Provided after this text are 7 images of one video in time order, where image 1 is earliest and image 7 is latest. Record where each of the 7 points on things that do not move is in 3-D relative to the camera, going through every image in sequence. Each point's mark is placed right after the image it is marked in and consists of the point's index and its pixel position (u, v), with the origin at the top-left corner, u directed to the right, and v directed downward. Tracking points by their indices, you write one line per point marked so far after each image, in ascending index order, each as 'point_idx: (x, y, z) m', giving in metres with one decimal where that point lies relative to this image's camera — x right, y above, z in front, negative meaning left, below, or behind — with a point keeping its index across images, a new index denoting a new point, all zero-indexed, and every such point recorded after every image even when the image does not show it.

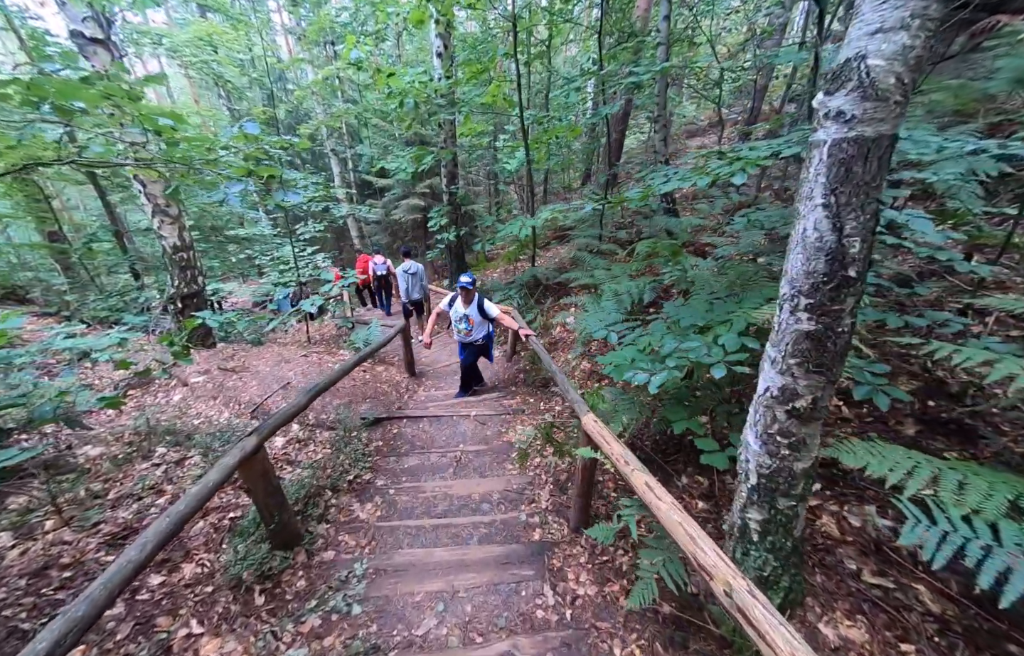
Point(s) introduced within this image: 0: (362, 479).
0: (-1.3, -1.3, +3.1) m
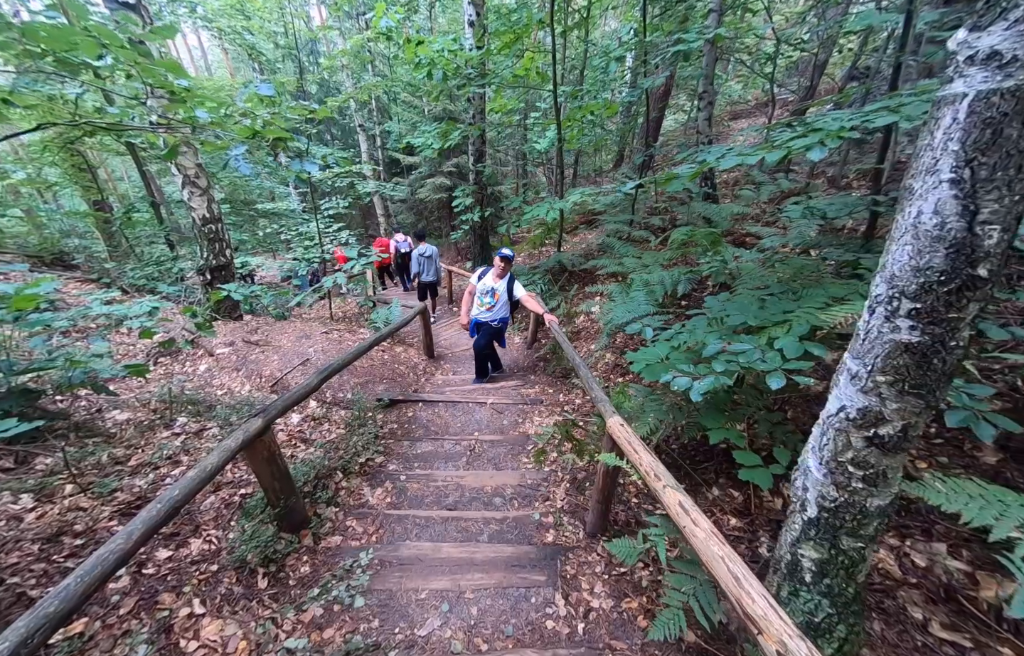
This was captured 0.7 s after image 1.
0: (-1.2, -1.2, +3.1) m
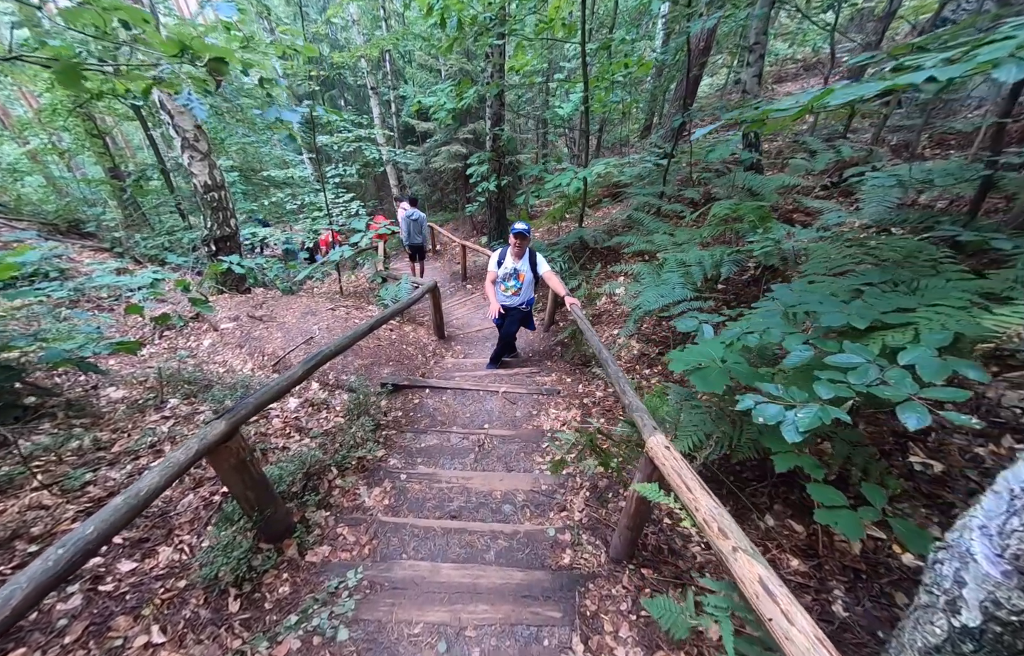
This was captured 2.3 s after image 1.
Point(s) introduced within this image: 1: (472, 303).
0: (-1.1, -1.0, +2.8) m
1: (-0.8, +0.5, +7.0) m
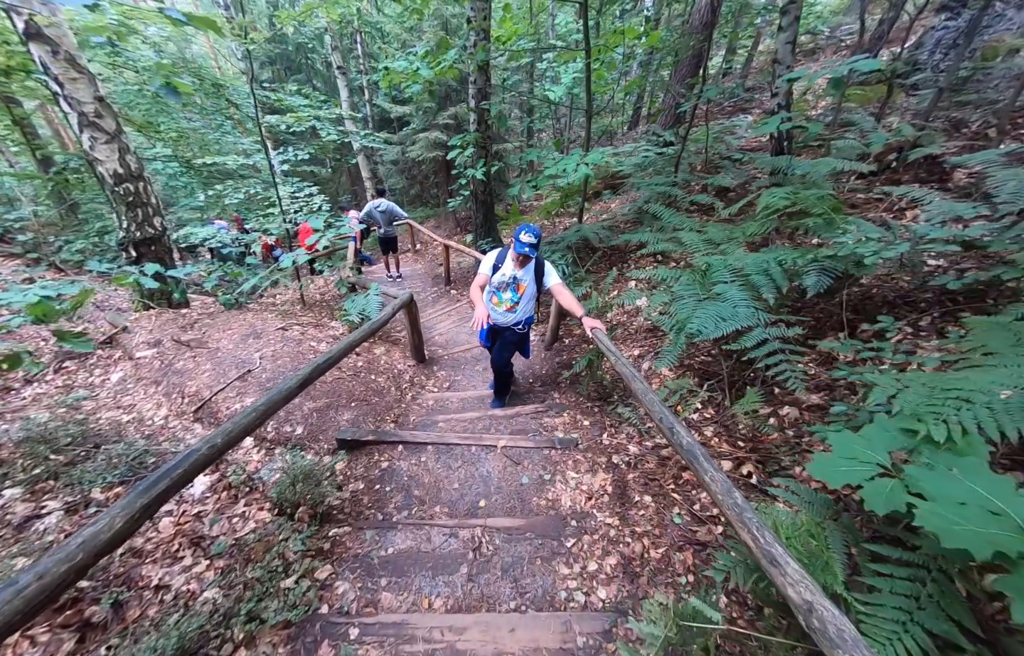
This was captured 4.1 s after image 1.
0: (-1.0, -1.3, +1.8) m
1: (-0.9, +0.2, +6.0) m
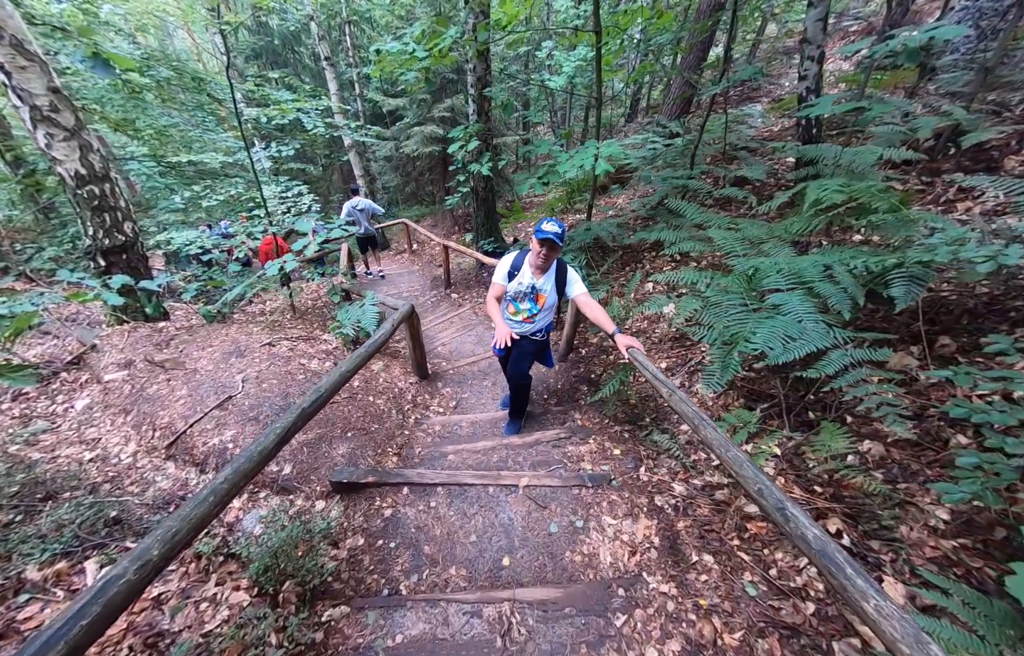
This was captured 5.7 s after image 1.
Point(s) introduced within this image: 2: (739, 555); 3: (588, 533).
0: (-0.9, -1.5, +1.4) m
1: (-0.8, +0.1, +5.6) m
2: (+1.2, -1.2, +1.8) m
3: (+0.5, -1.3, +2.1) m
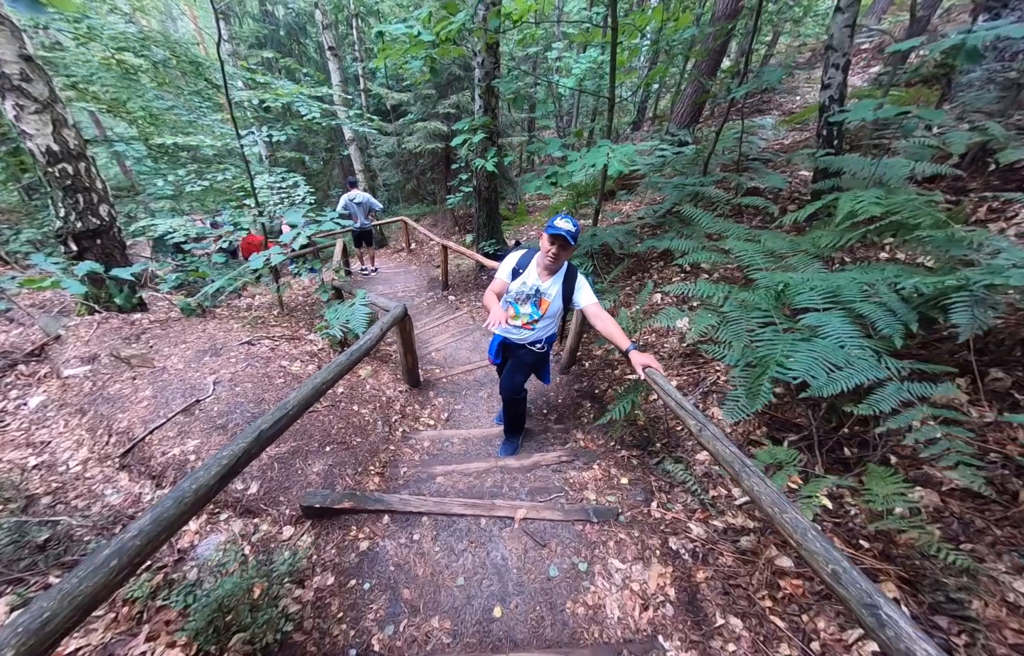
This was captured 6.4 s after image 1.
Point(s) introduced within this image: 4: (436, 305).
0: (-0.9, -1.5, +1.1) m
1: (-0.8, 0.0, +5.3) m
2: (+1.2, -1.3, +1.6) m
3: (+0.4, -1.3, +1.9) m
4: (-1.3, +0.4, +6.2) m
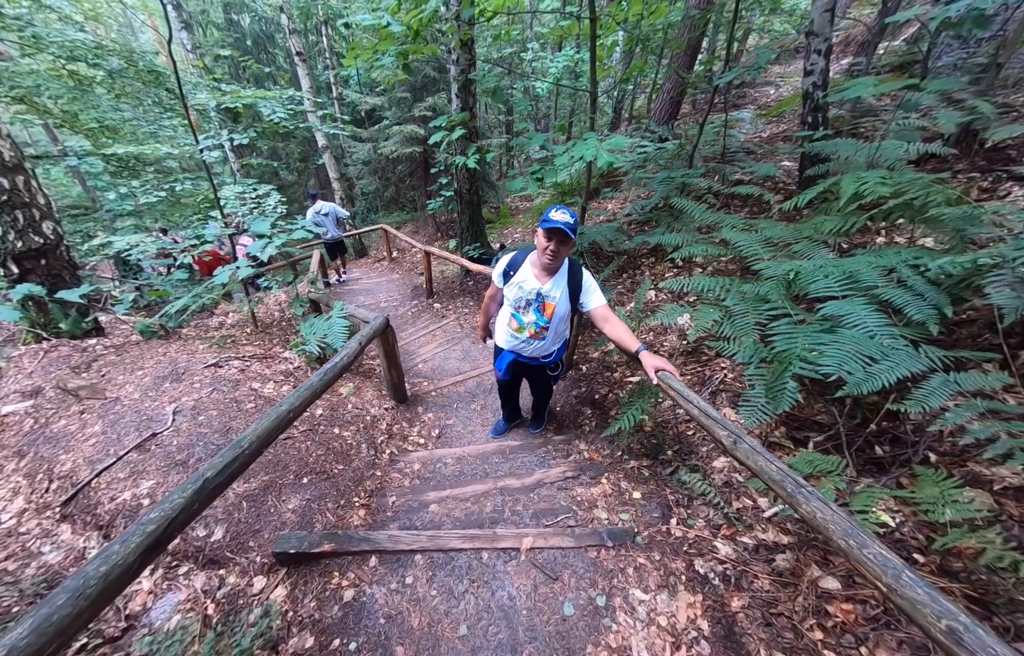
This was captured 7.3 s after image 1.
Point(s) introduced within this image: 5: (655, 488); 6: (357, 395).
0: (-0.8, -1.6, +0.8) m
1: (-1.0, -0.1, +5.0) m
2: (+1.2, -1.3, +1.3) m
3: (+0.5, -1.4, +1.6) m
4: (-1.5, +0.2, +5.9) m
5: (+0.9, -1.0, +2.3) m
6: (-1.5, -0.6, +3.4) m
